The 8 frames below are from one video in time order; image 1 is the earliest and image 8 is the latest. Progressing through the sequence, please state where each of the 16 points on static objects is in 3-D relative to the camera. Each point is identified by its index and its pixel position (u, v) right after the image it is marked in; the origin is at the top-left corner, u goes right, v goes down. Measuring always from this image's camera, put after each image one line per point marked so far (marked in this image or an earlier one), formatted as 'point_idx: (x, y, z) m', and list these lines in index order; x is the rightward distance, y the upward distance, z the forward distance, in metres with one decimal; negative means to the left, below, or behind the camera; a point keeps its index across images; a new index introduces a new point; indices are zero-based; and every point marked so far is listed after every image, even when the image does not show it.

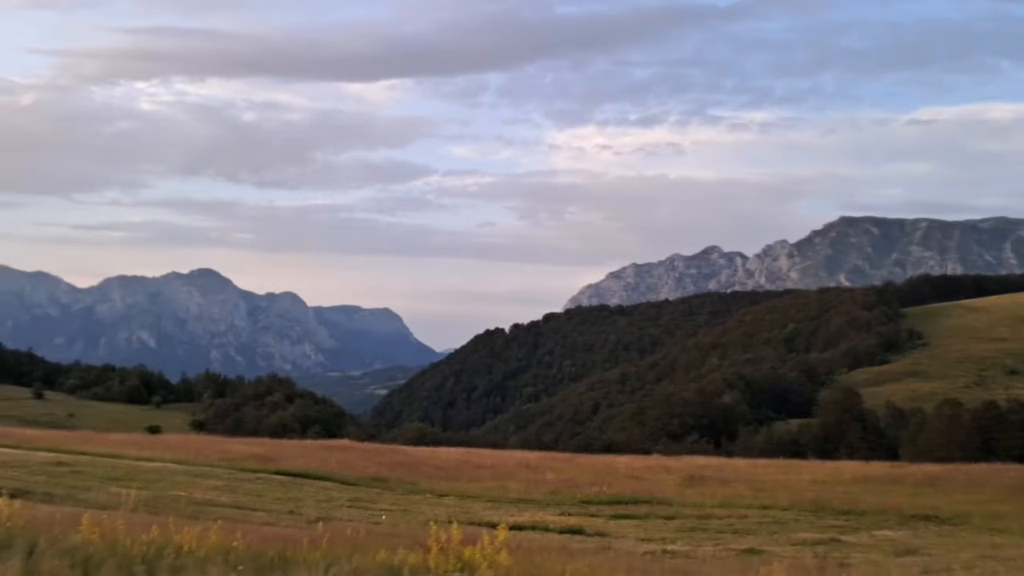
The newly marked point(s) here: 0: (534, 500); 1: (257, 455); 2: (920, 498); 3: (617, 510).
0: (+0.4, -4.1, +17.4) m
1: (-5.6, -3.7, +19.7) m
2: (+7.9, -4.1, +17.4) m
3: (+1.8, -4.0, +16.1) m
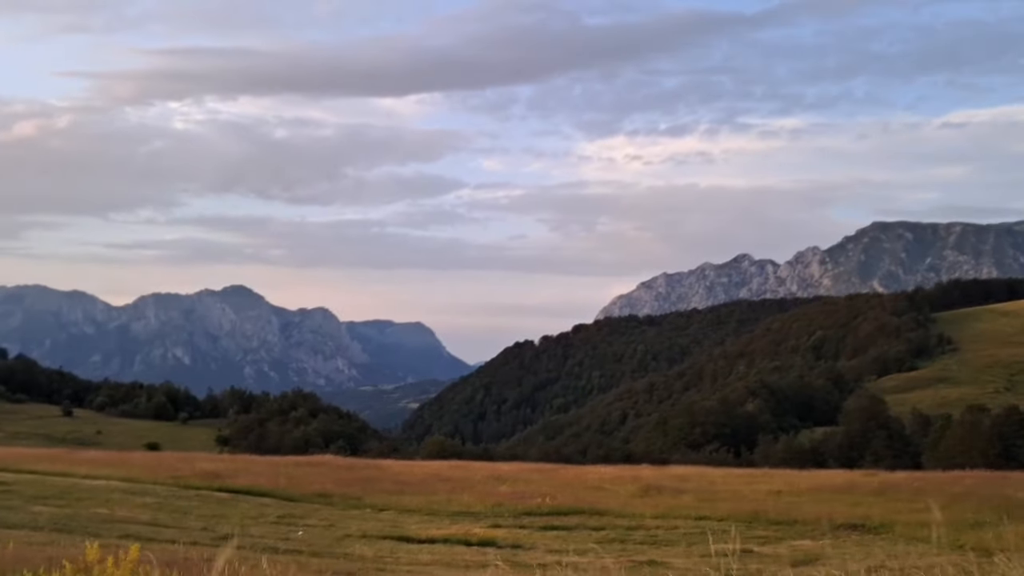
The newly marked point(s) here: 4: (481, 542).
0: (-0.8, -4.4, +17.6) m
1: (-6.7, -4.1, +20.1) m
2: (+6.7, -4.3, +17.4) m
3: (+0.6, -4.3, +16.3) m
4: (-0.5, -3.9, +13.8) m
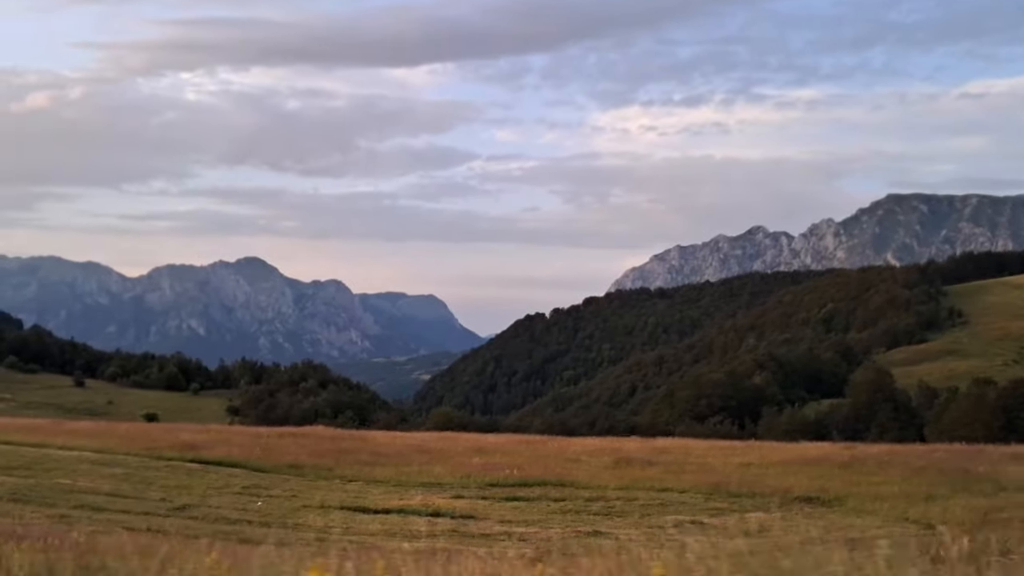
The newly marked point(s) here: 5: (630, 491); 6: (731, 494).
0: (-1.5, -3.9, +17.9) m
1: (-7.4, -3.5, +20.4) m
2: (+6.1, -3.8, +17.6) m
3: (0.0, -3.8, +16.5) m
4: (-1.2, -3.5, +14.0) m
5: (+2.2, -3.9, +16.9) m
6: (+4.0, -3.8, +16.3) m
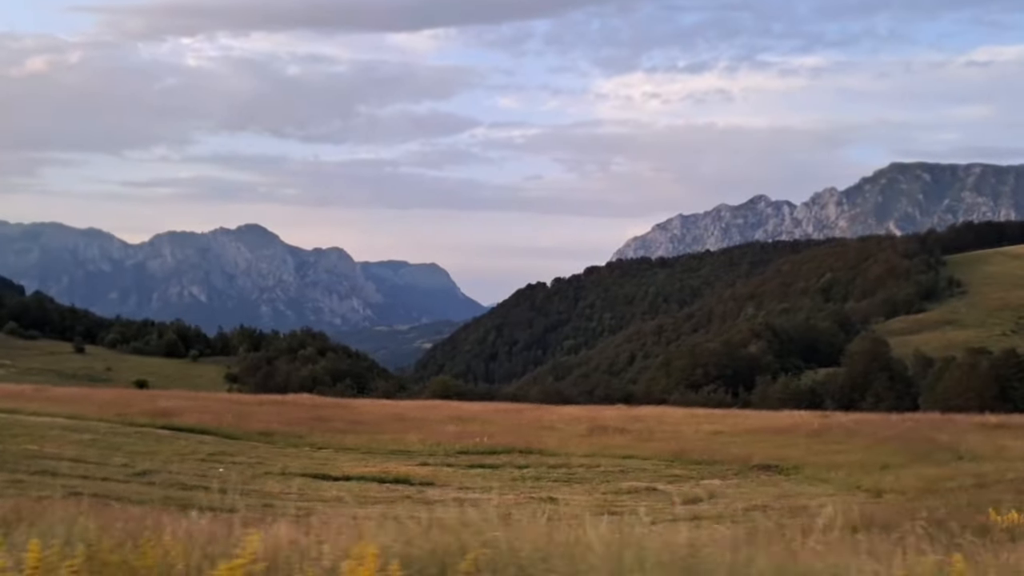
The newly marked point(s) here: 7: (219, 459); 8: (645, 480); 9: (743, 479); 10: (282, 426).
0: (-2.1, -3.3, +18.1) m
1: (-8.0, -2.8, +20.6) m
2: (+5.4, -3.2, +17.8) m
3: (-0.7, -3.2, +16.8) m
4: (-1.8, -3.1, +14.3) m
5: (+1.6, -3.3, +17.1) m
6: (+3.4, -3.2, +16.6) m
7: (-4.9, -2.9, +15.1) m
8: (+2.2, -3.2, +15.0) m
9: (+3.8, -3.2, +14.9) m
10: (-5.1, -3.1, +19.8) m
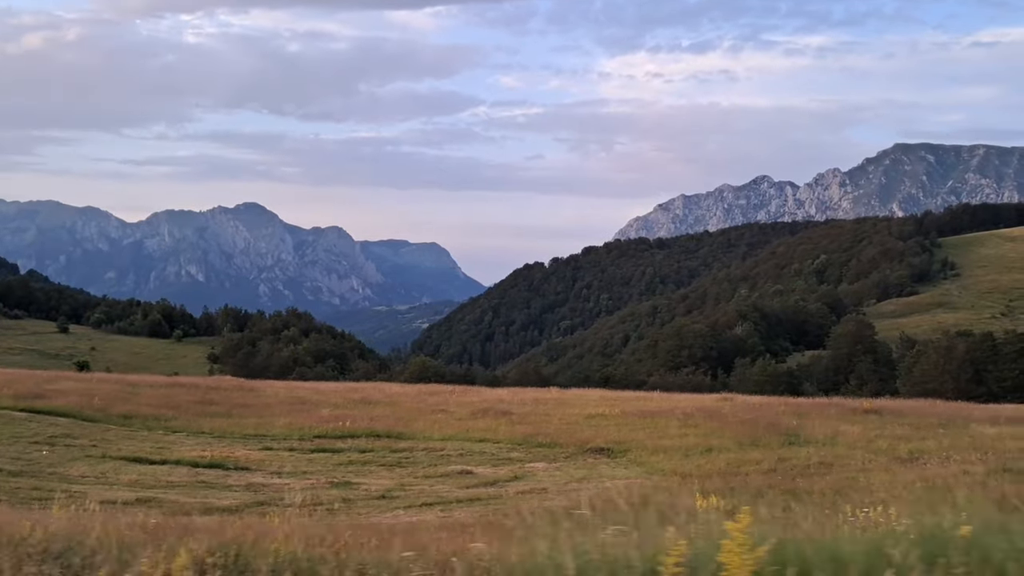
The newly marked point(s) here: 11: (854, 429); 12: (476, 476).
0: (-5.0, -3.0, +18.3) m
1: (-10.9, -2.4, +20.9) m
2: (+2.5, -2.9, +18.1) m
3: (-3.6, -3.0, +17.0) m
4: (-4.7, -2.8, +14.5) m
5: (-1.3, -3.0, +17.4) m
6: (+0.5, -3.0, +16.8) m
7: (-7.9, -2.6, +15.4) m
8: (-0.7, -3.0, +15.2) m
9: (+0.9, -2.9, +15.1) m
10: (-8.0, -2.7, +20.1) m
11: (+6.6, -2.7, +17.3) m
12: (-0.6, -2.9, +14.0) m
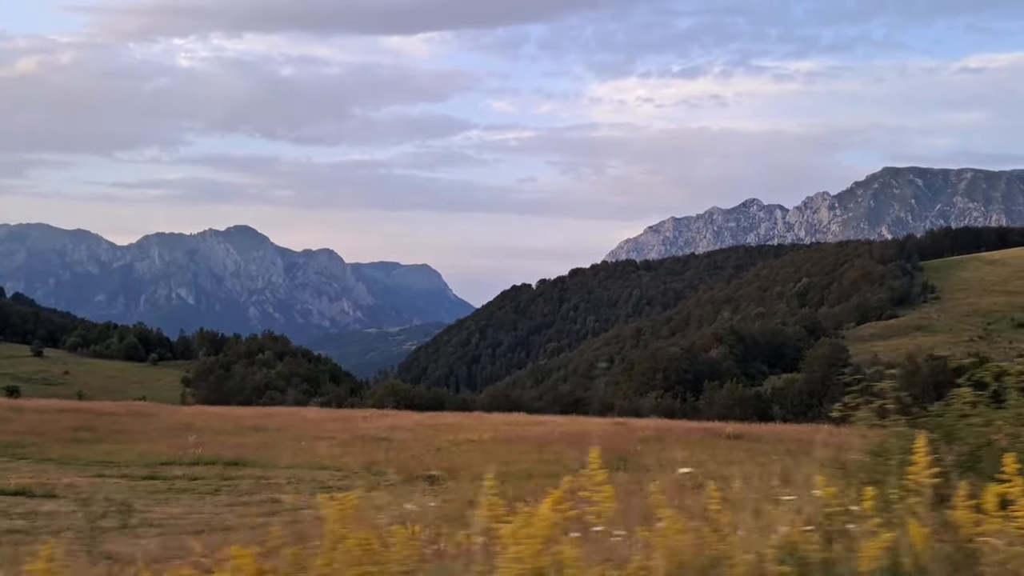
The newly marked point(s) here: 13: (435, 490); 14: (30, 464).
0: (-8.2, -3.5, +18.5) m
1: (-14.1, -3.1, +20.9) m
2: (-0.6, -3.5, +18.3) m
3: (-6.7, -3.5, +17.2) m
4: (-7.8, -3.3, +14.6) m
5: (-4.4, -3.6, +17.6) m
6: (-2.6, -3.5, +17.0) m
7: (-10.9, -3.1, +15.4) m
8: (-3.7, -3.5, +15.4) m
9: (-2.2, -3.4, +15.3) m
10: (-11.2, -3.3, +20.1) m
11: (+3.5, -3.3, +17.6) m
12: (-3.6, -3.4, +14.2) m
13: (-1.3, -3.4, +15.0) m
14: (-9.4, -3.4, +17.5) m
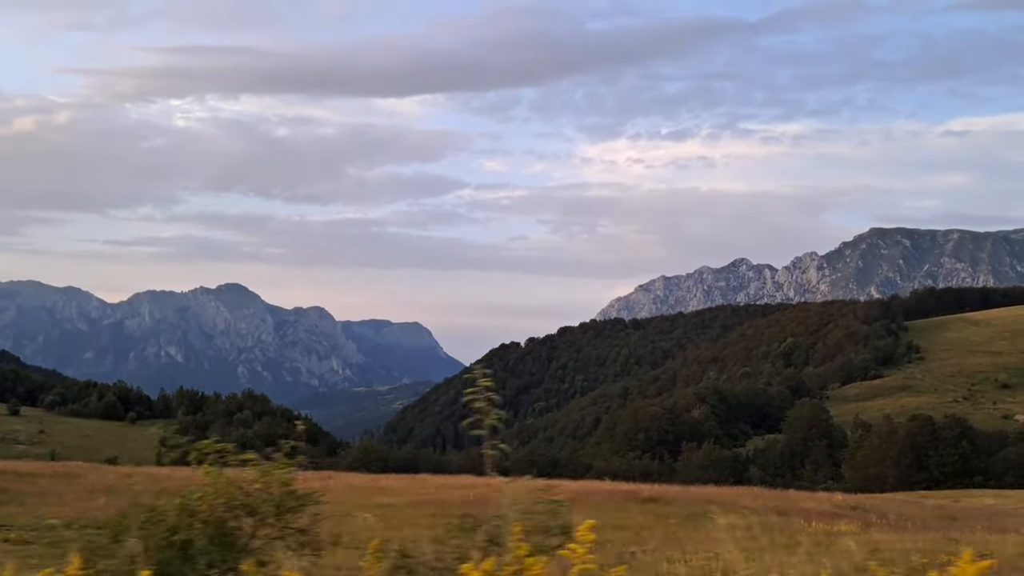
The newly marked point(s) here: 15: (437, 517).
0: (-10.2, -4.8, +18.3) m
1: (-16.1, -4.5, +20.7) m
2: (-2.6, -4.8, +18.2) m
3: (-8.7, -4.7, +17.0) m
4: (-9.8, -4.3, +14.5) m
5: (-6.4, -4.8, +17.5) m
6: (-4.6, -4.7, +16.9) m
7: (-12.9, -4.2, +15.3) m
8: (-5.7, -4.6, +15.3) m
9: (-4.1, -4.5, +15.3) m
10: (-13.2, -4.7, +20.0) m
11: (+1.5, -4.5, +17.6) m
12: (-5.6, -4.4, +14.1) m
13: (-3.3, -4.4, +15.0) m
14: (-11.4, -4.6, +17.3) m
15: (-1.2, -4.6, +17.7) m
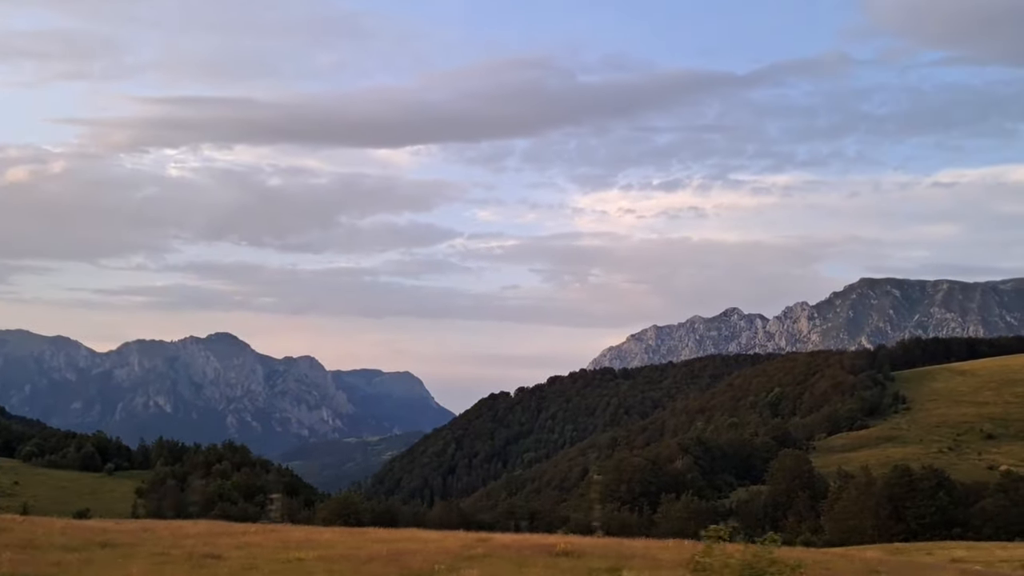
0: (-12.1, -5.9, +18.2) m
1: (-18.1, -5.7, +20.5) m
2: (-4.6, -5.9, +18.2) m
3: (-10.6, -5.7, +16.9) m
4: (-11.7, -5.2, +14.4) m
5: (-8.4, -5.9, +17.4) m
6: (-6.6, -5.7, +16.9) m
7: (-14.8, -5.1, +15.2) m
8: (-7.6, -5.5, +15.3) m
9: (-6.0, -5.5, +15.2) m
10: (-15.2, -5.9, +19.8) m
11: (-0.5, -5.6, +17.6) m
12: (-7.5, -5.3, +14.1) m
13: (-5.2, -5.4, +15.0) m
14: (-13.3, -5.6, +17.2) m
15: (-3.2, -5.7, +17.7) m
